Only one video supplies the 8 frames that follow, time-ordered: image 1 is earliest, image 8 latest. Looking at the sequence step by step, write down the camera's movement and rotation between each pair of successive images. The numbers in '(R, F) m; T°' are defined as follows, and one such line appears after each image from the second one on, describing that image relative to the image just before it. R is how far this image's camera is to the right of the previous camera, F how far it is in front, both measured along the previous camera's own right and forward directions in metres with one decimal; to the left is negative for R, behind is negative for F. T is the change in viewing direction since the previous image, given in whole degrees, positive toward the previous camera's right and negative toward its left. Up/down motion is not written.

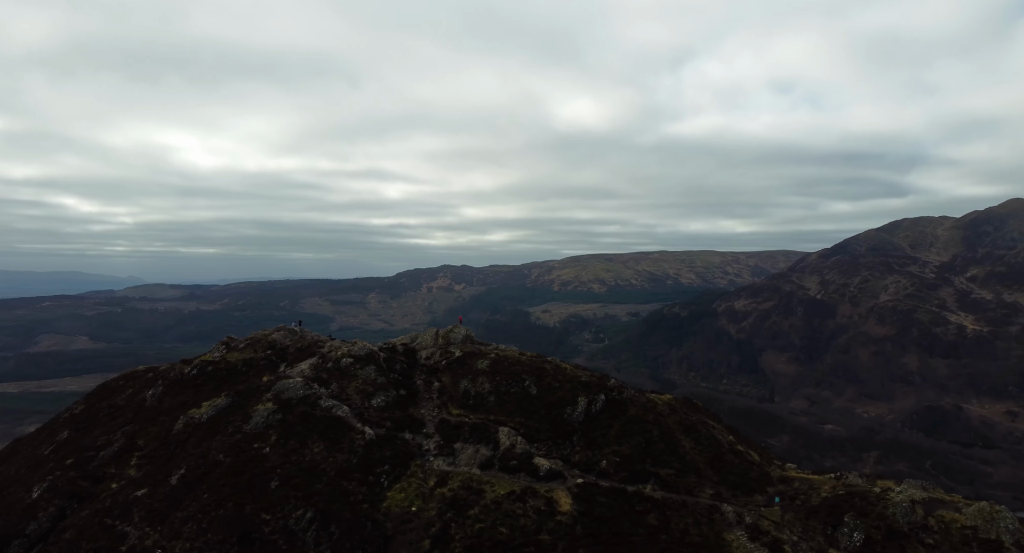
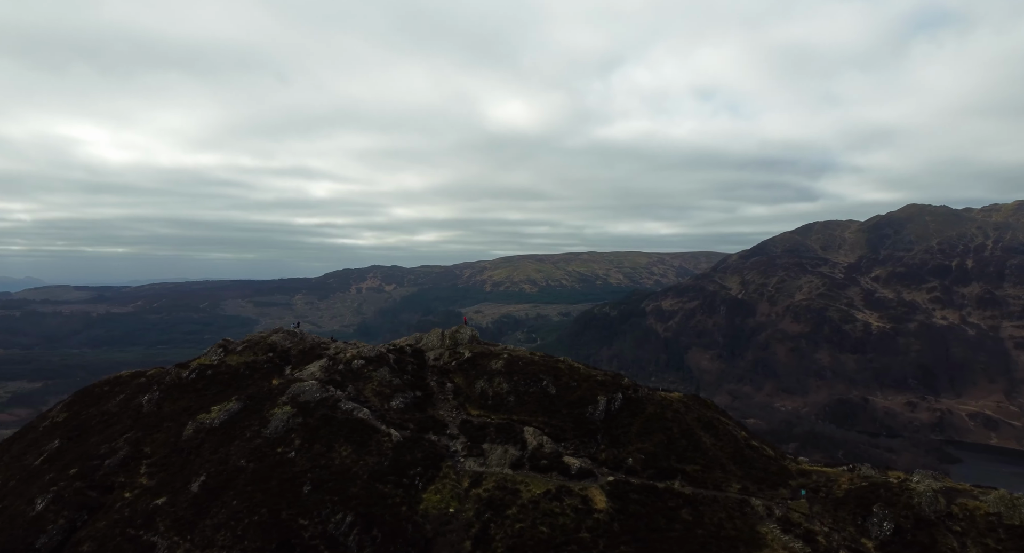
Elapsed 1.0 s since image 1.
(-9.8, +1.0) m; +3°
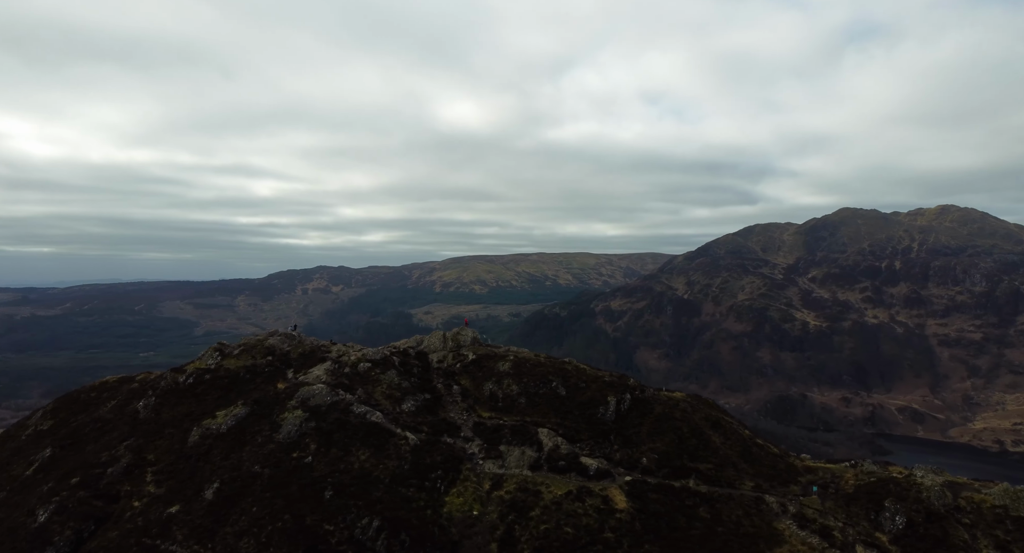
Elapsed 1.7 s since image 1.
(-6.6, +0.3) m; +3°
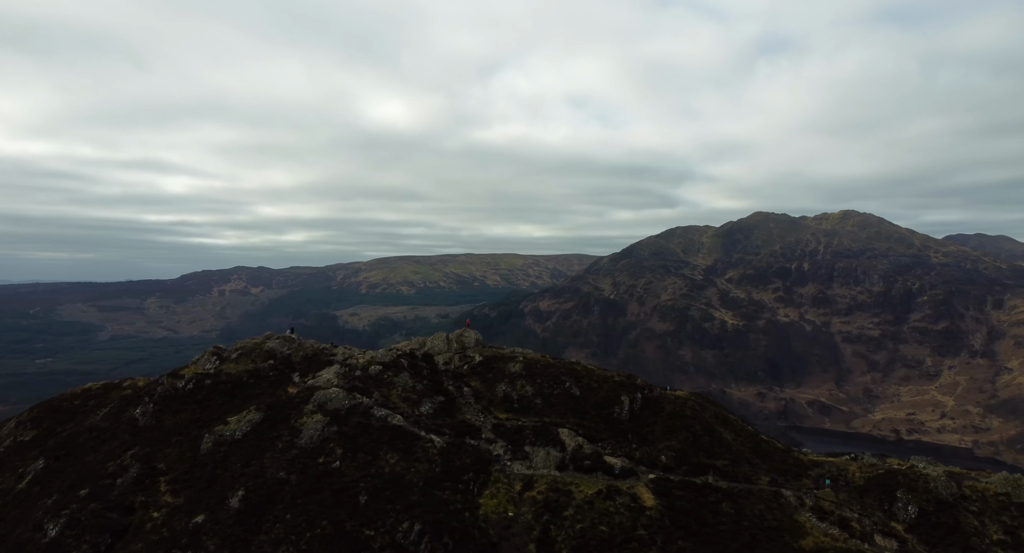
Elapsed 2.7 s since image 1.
(-9.3, +0.2) m; +4°
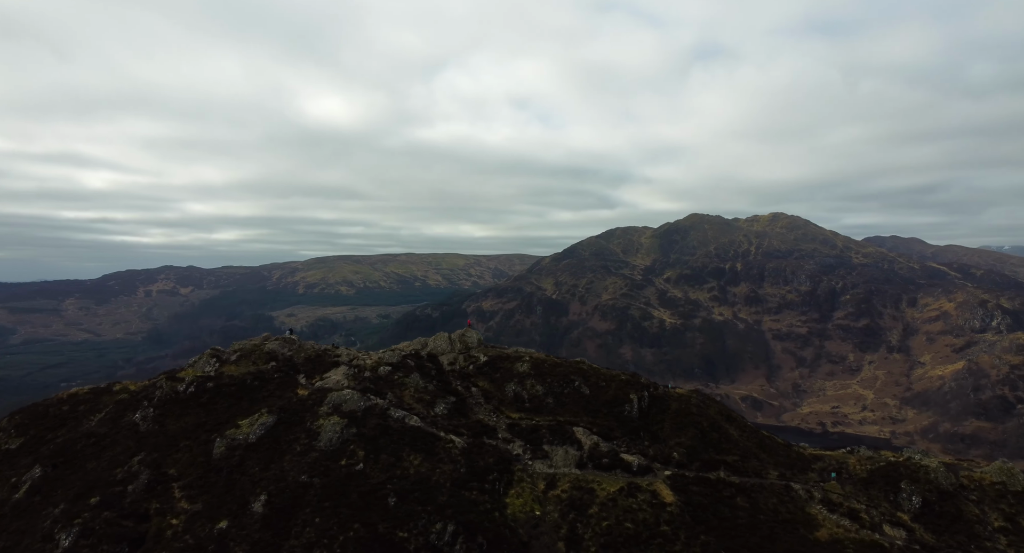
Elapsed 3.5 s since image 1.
(-7.4, -0.1) m; +3°
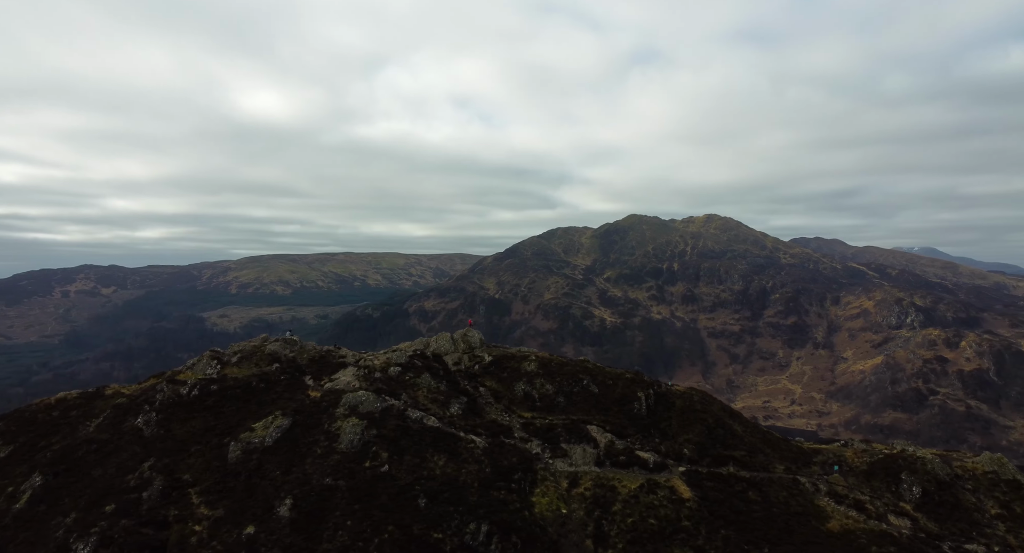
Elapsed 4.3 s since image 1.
(-7.4, -0.3) m; +3°
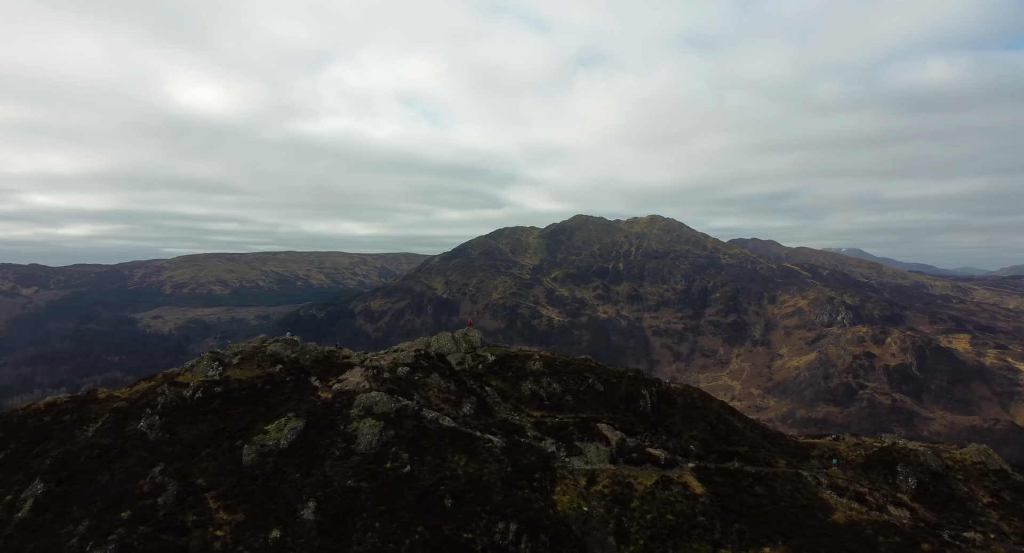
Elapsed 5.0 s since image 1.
(-6.6, -0.5) m; +3°
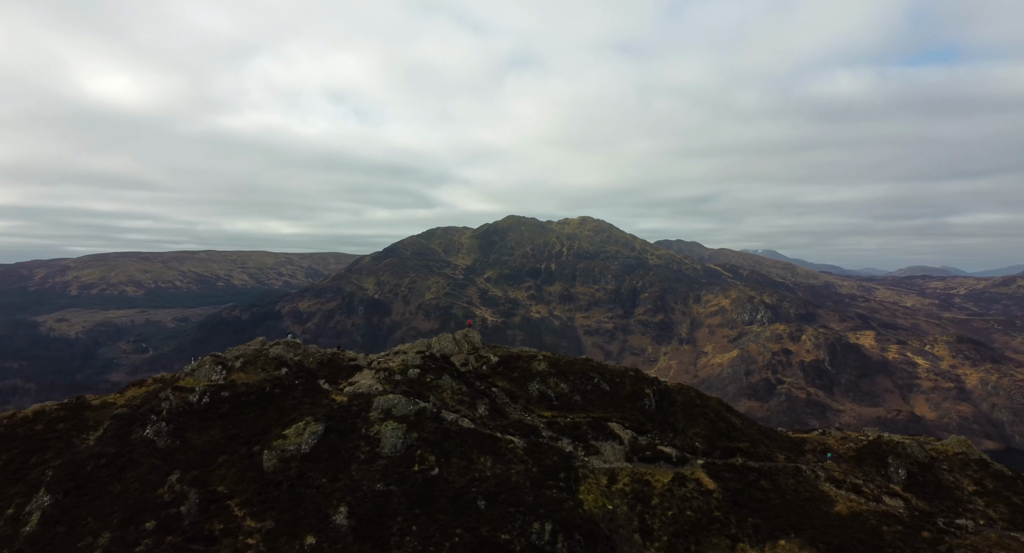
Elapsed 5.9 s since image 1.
(-8.6, -1.0) m; +4°
